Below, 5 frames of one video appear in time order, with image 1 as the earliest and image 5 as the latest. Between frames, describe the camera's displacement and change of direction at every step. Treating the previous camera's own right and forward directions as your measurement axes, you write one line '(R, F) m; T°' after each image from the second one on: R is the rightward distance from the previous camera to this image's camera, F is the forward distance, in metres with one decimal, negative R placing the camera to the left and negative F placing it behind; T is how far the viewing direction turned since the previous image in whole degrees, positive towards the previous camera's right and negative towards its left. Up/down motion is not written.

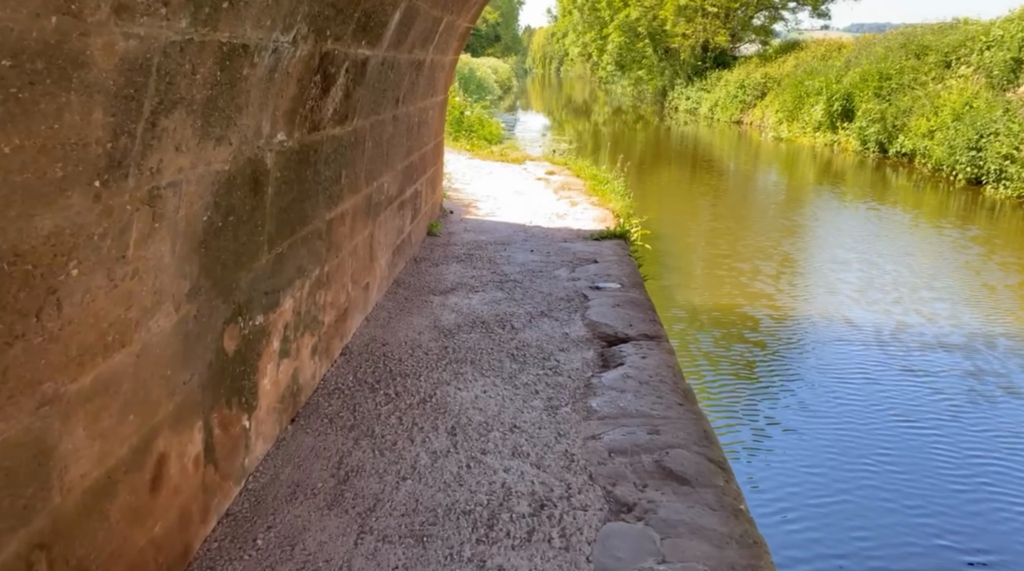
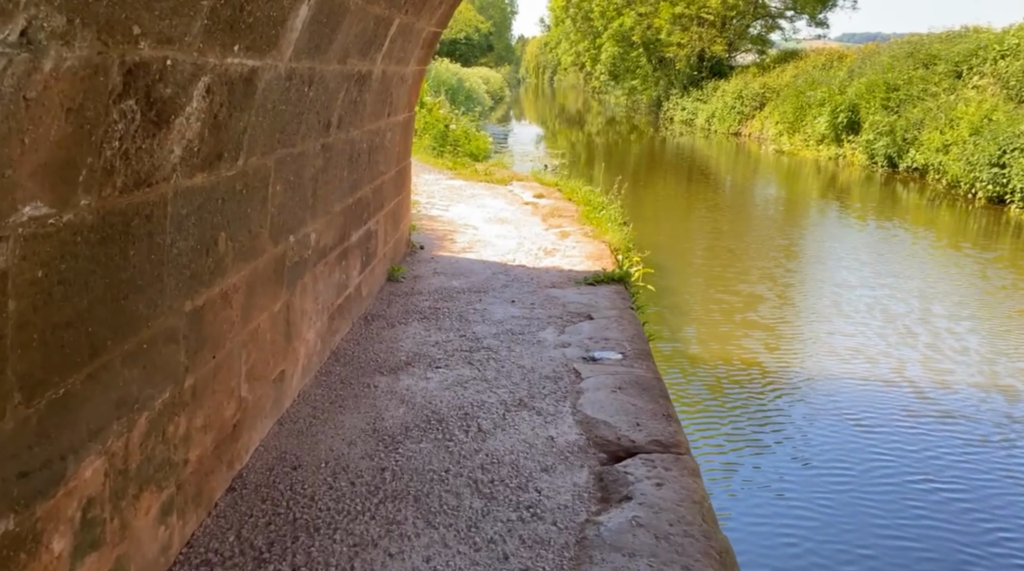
(+0.1, +1.2) m; 0°
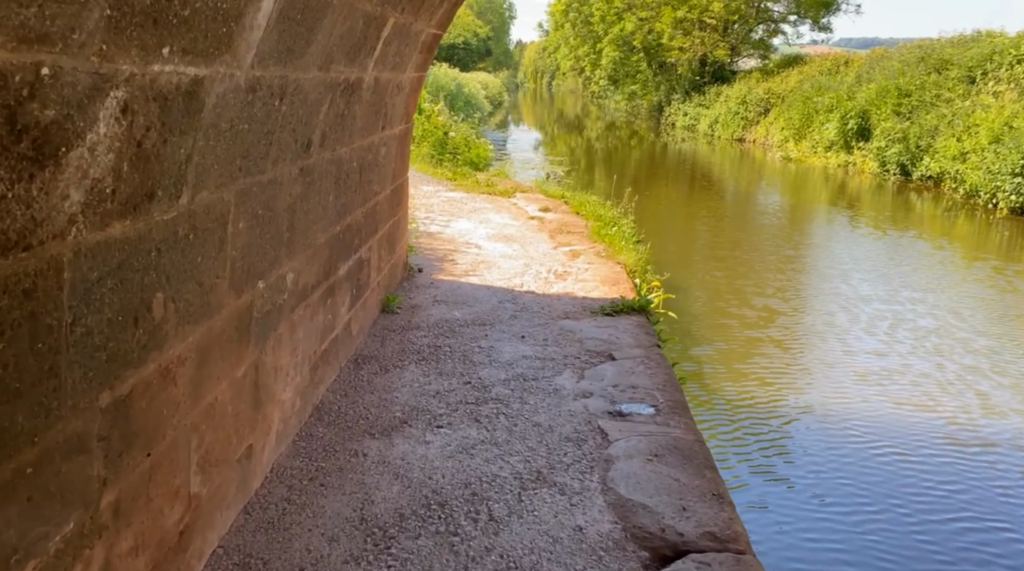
(-0.1, +0.7) m; 0°
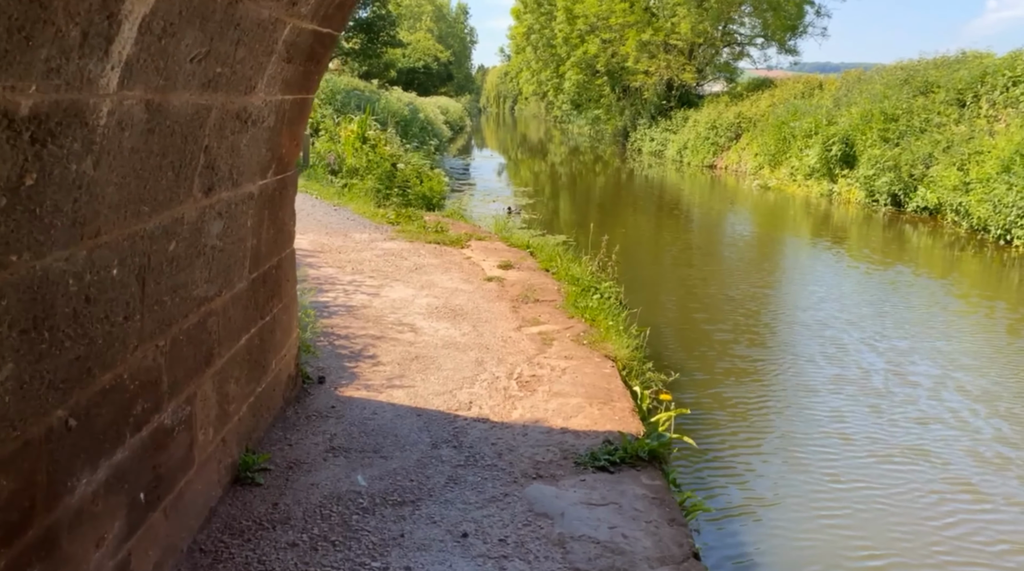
(+0.1, +2.1) m; +2°
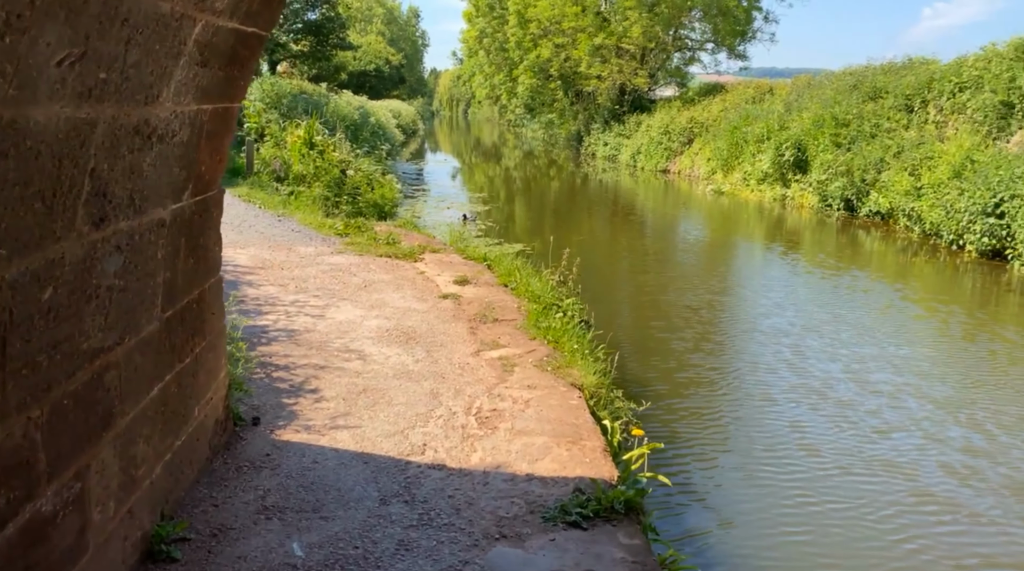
(0.0, +0.5) m; +3°
